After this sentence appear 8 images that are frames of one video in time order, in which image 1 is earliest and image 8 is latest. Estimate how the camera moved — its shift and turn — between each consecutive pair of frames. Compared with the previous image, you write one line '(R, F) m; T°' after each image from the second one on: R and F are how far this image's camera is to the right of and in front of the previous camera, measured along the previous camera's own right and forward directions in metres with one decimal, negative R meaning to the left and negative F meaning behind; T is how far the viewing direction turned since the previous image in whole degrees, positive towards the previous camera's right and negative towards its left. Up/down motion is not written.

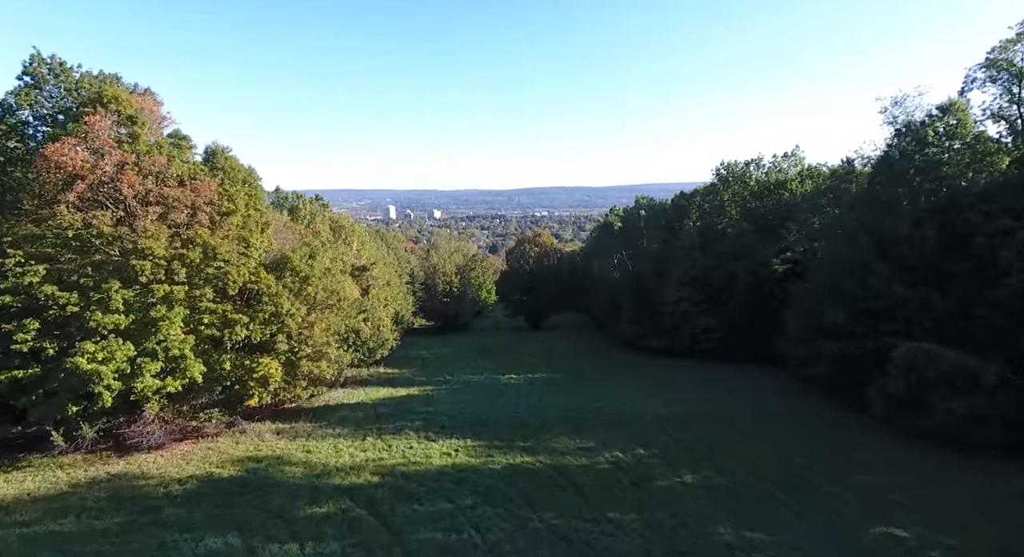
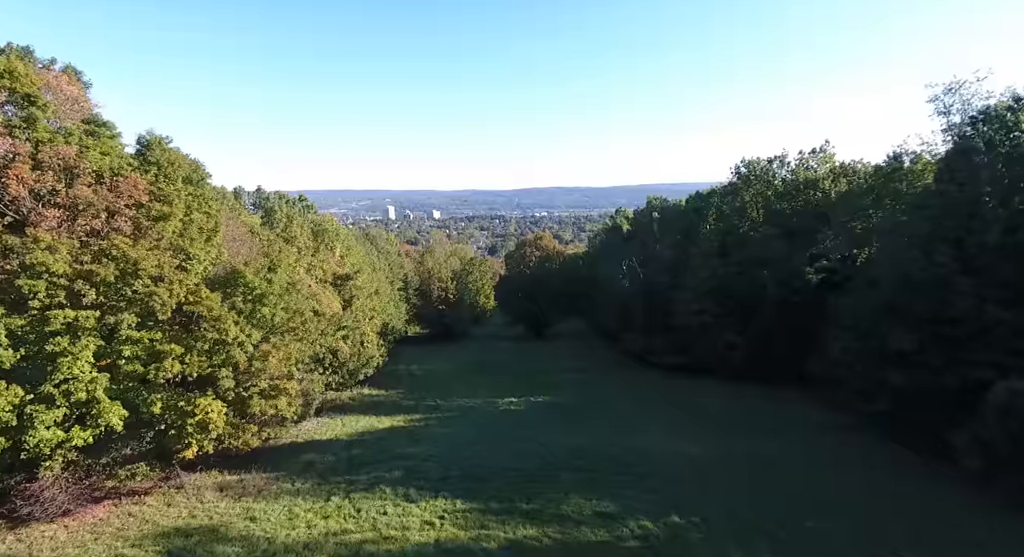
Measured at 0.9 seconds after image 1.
(0.0, +4.4) m; 0°
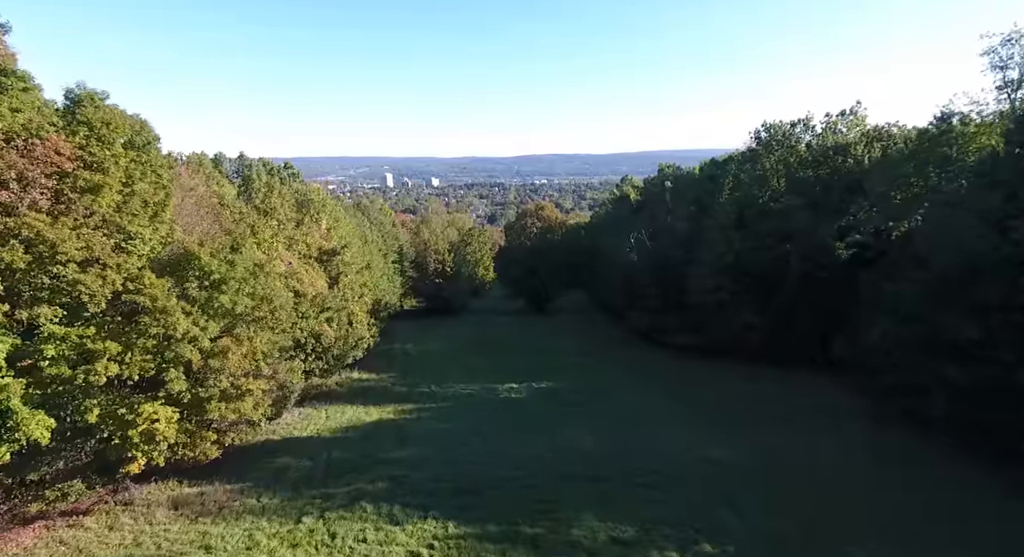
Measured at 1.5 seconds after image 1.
(-0.1, +3.0) m; 0°
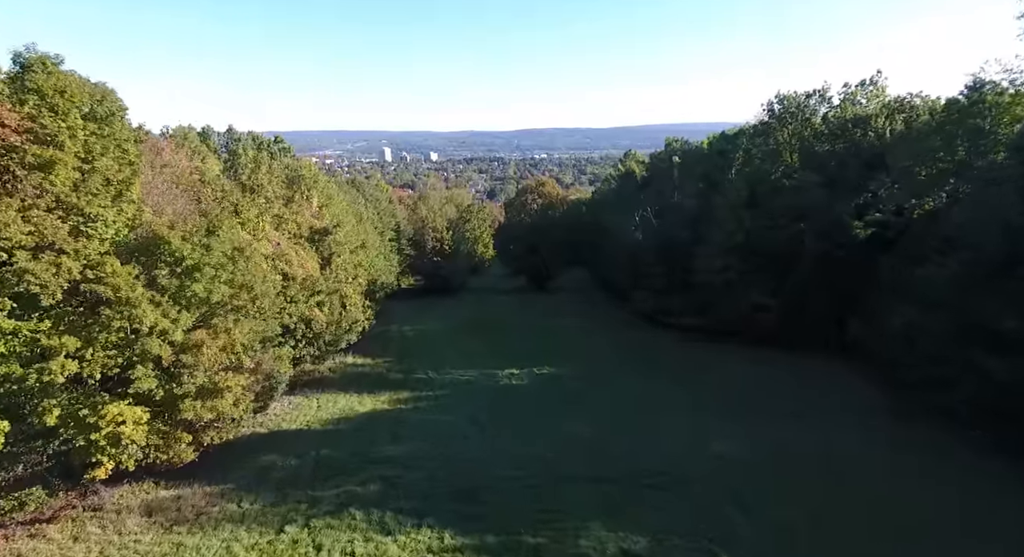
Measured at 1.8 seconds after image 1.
(-0.1, +1.5) m; 0°
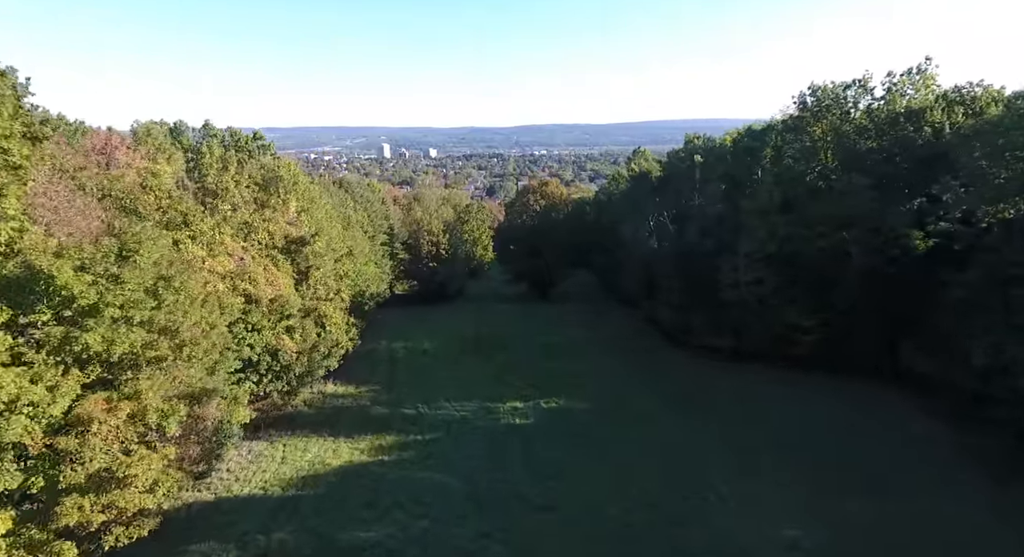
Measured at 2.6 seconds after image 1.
(-0.1, +4.1) m; 0°
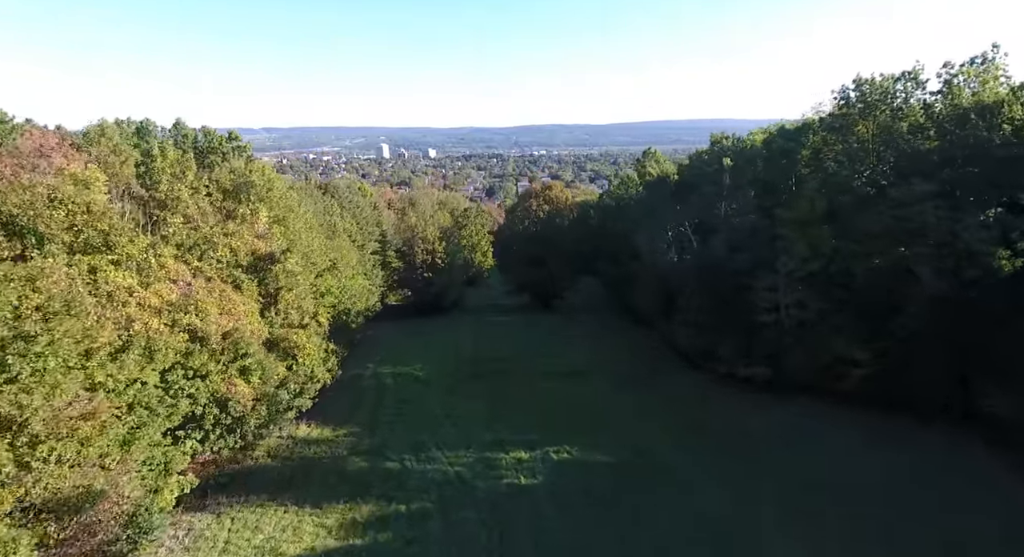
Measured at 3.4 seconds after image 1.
(-0.2, +4.2) m; 0°
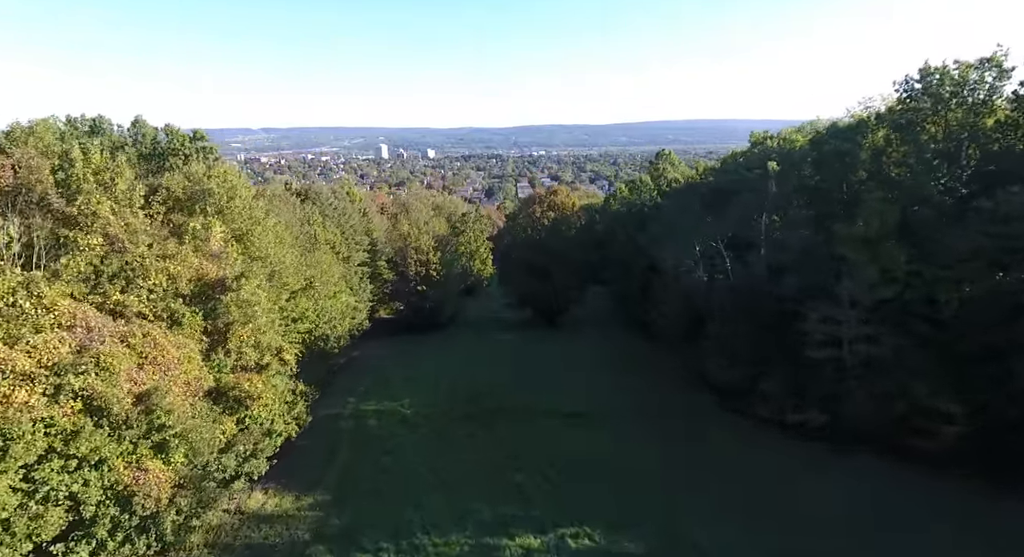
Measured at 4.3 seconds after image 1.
(-0.2, +4.8) m; 0°
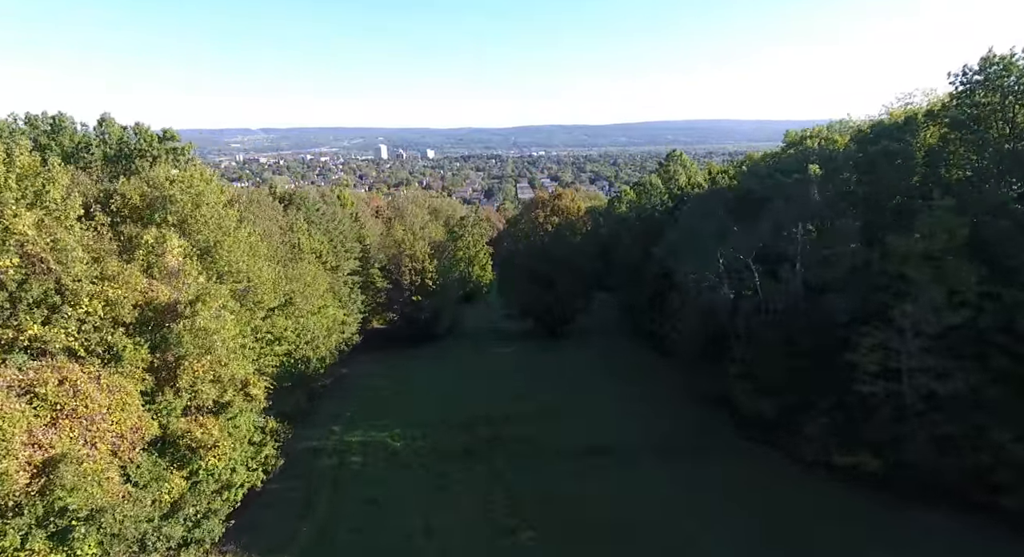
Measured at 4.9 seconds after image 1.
(-0.1, +3.2) m; 0°
